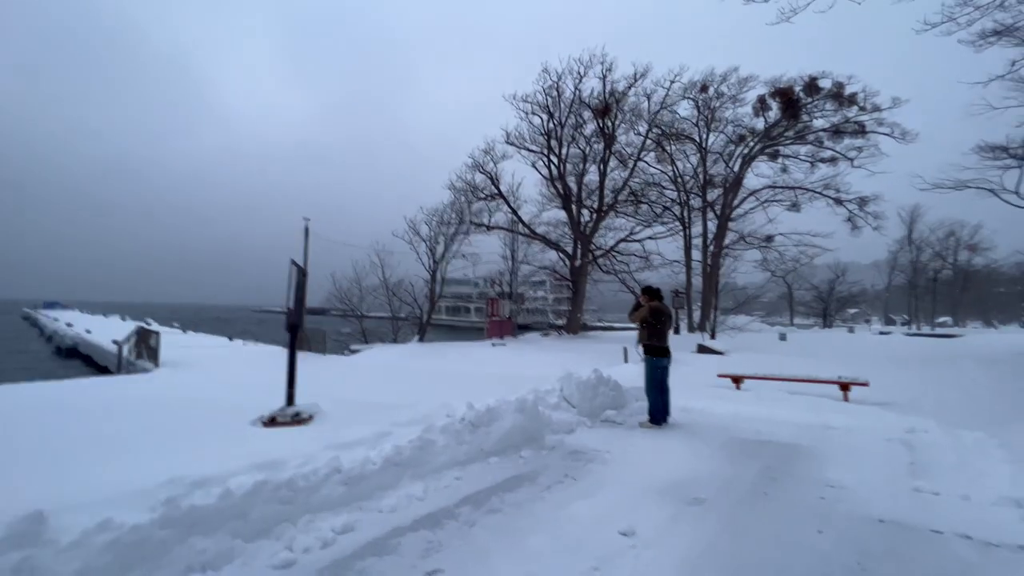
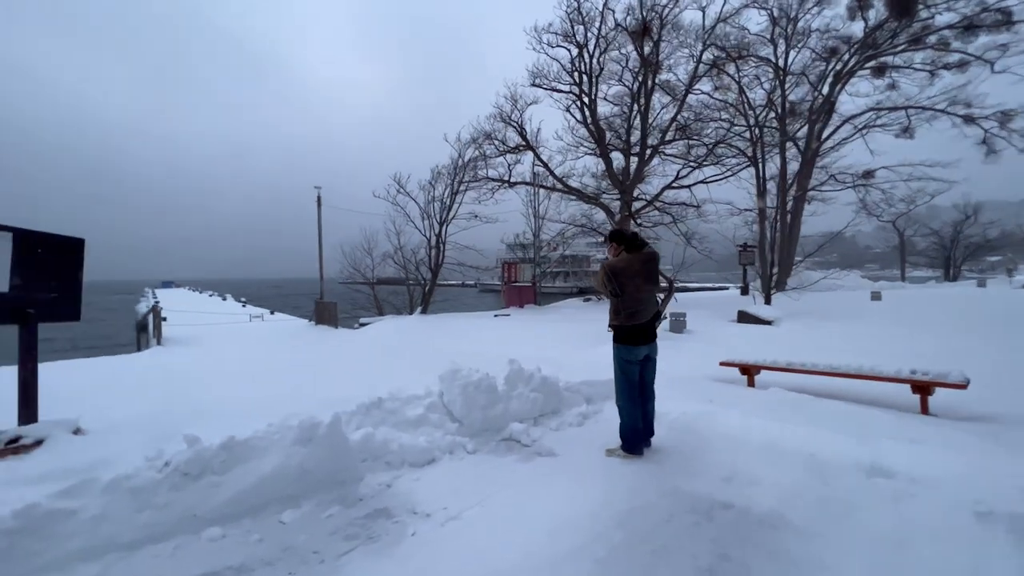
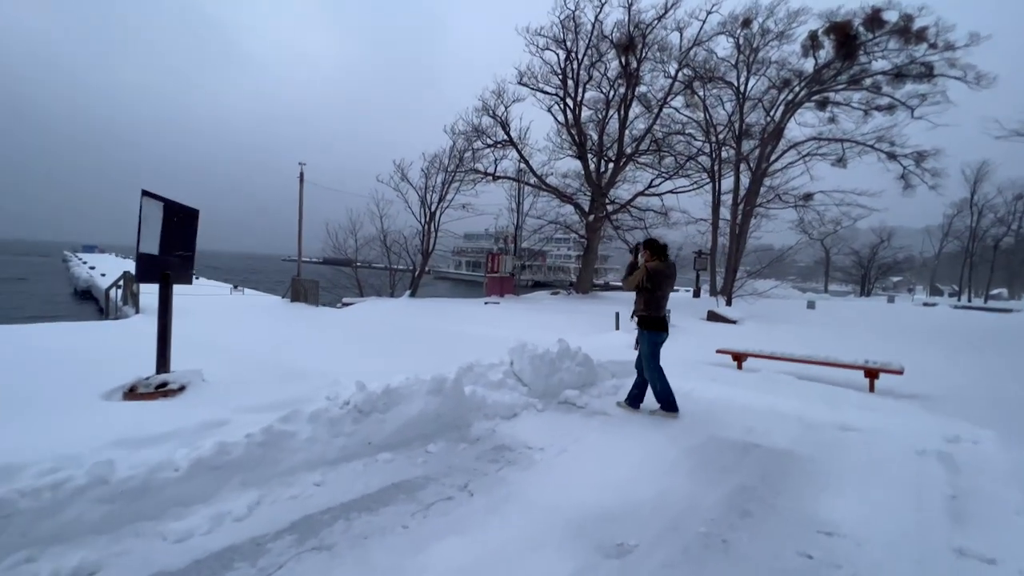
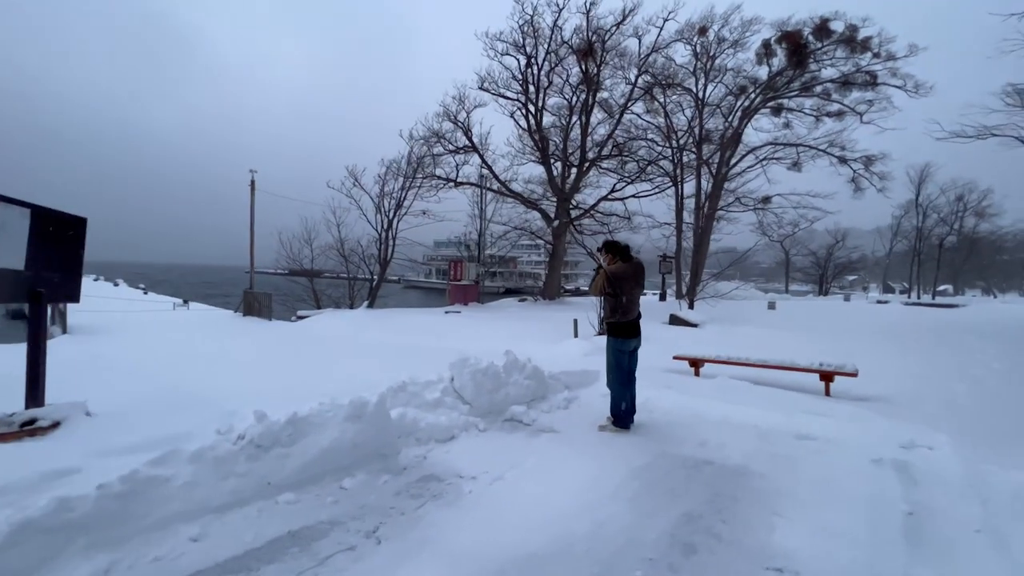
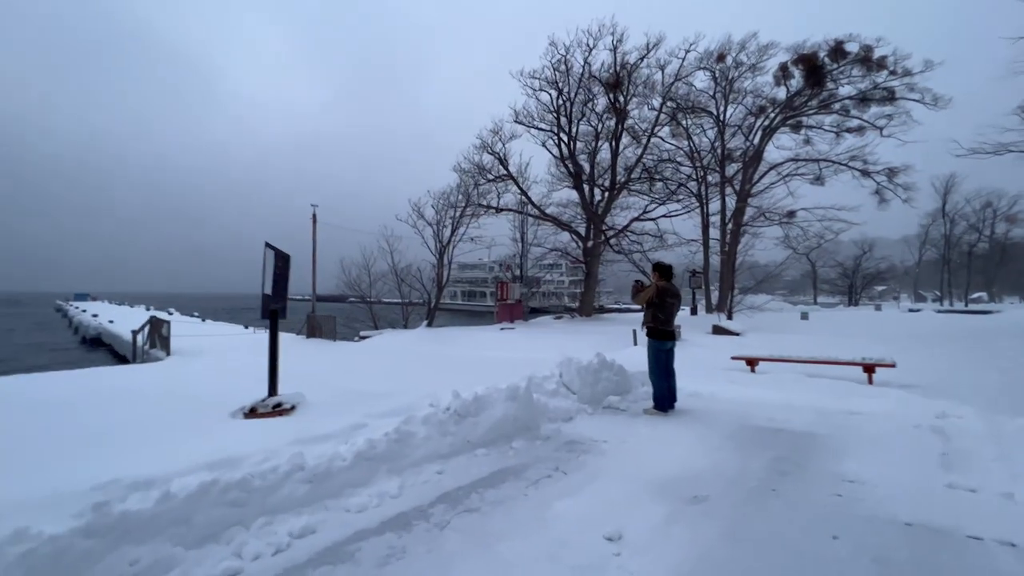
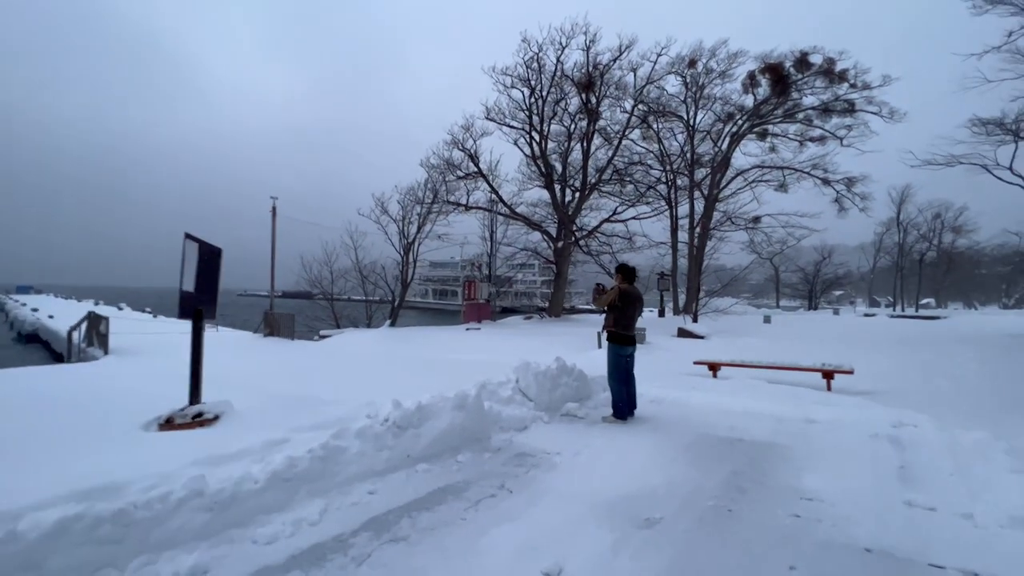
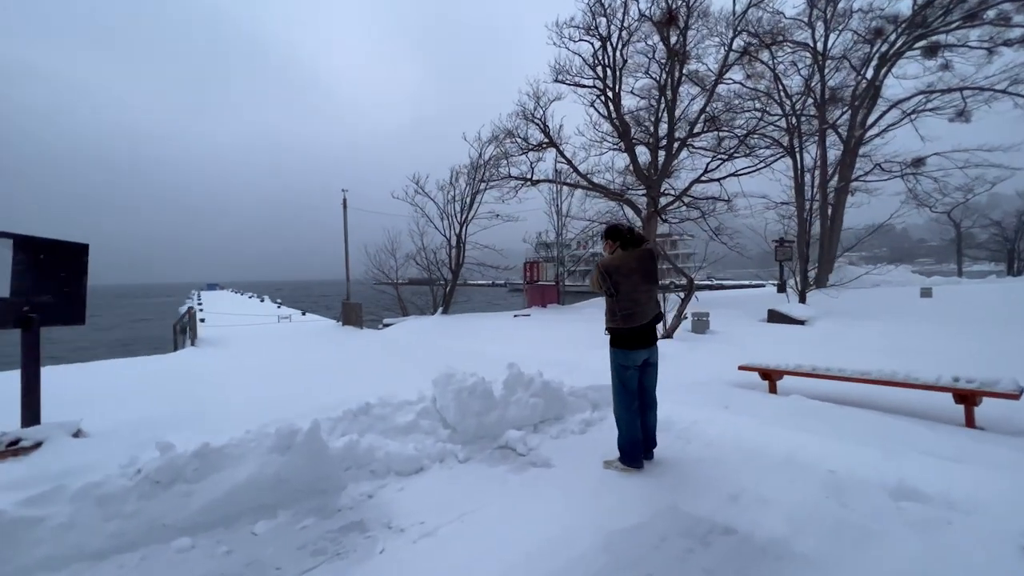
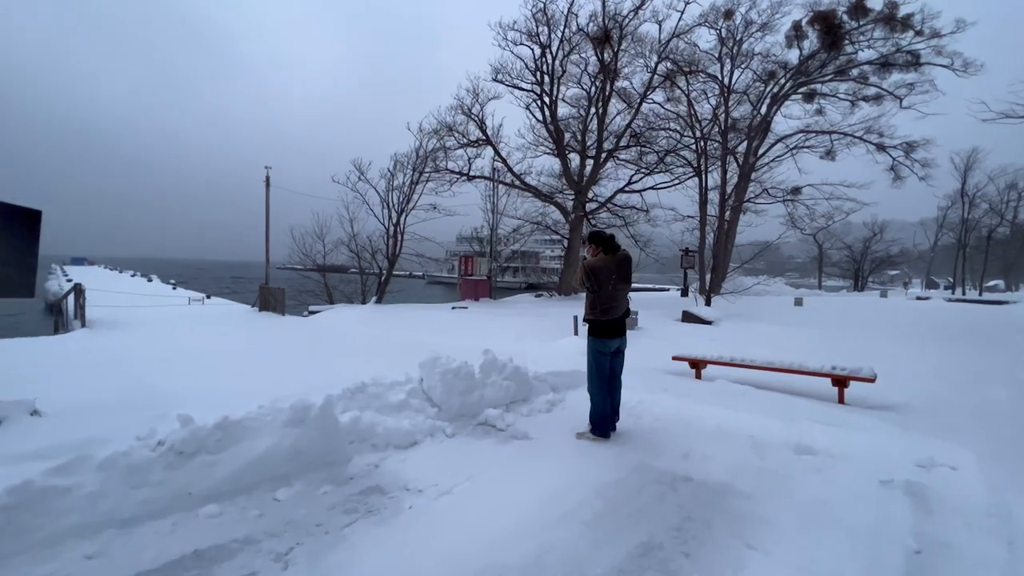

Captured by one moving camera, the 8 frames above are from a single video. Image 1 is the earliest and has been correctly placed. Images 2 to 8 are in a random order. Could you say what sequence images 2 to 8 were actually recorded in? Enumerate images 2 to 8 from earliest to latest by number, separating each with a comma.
5, 6, 3, 4, 8, 2, 7
